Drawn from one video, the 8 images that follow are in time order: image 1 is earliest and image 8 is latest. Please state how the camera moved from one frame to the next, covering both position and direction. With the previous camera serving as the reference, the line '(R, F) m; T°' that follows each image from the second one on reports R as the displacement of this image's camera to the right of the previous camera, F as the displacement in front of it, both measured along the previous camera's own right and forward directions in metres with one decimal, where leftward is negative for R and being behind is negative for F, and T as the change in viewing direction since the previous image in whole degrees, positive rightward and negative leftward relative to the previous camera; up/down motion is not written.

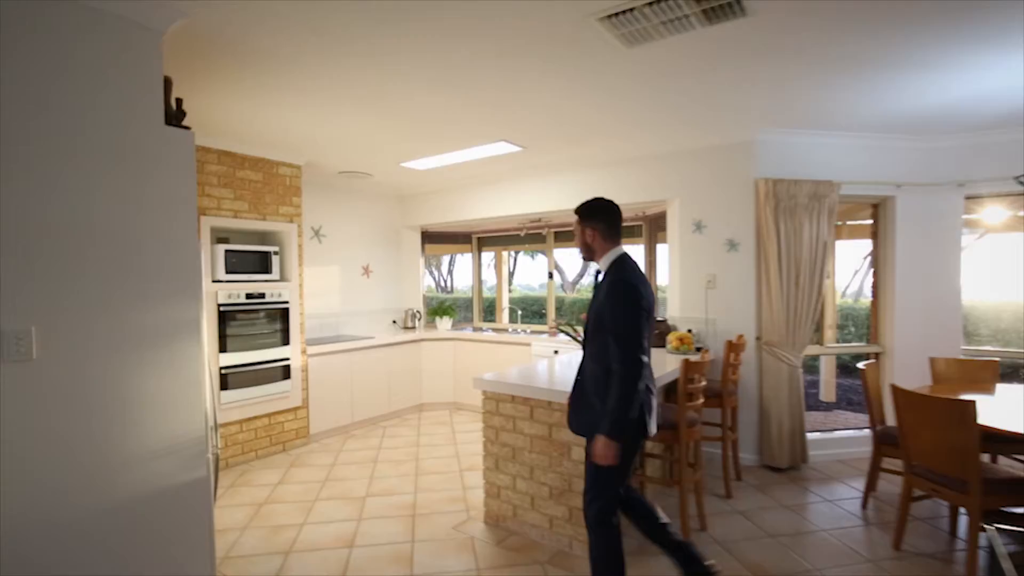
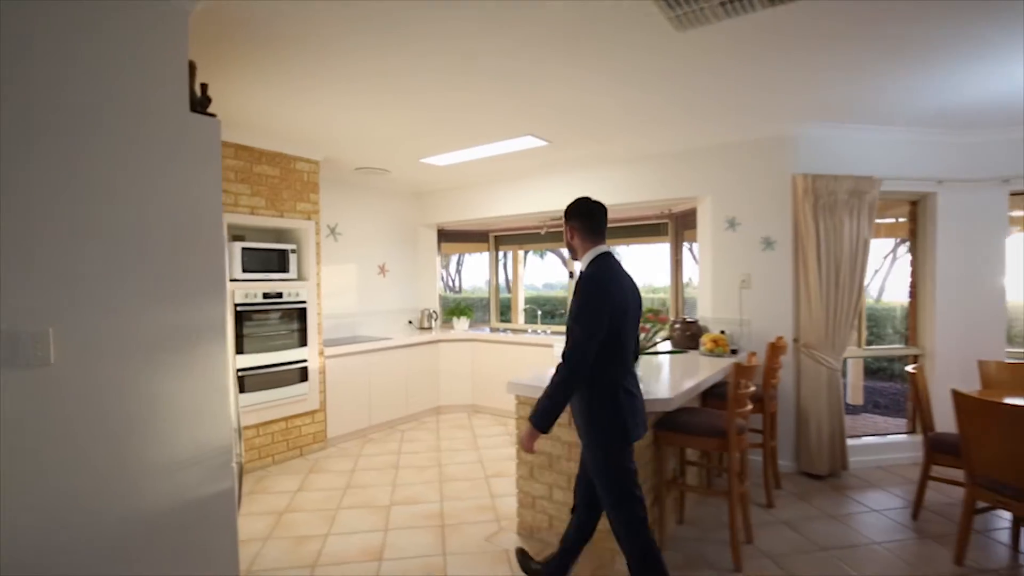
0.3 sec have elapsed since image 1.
(-0.2, +0.1) m; 0°
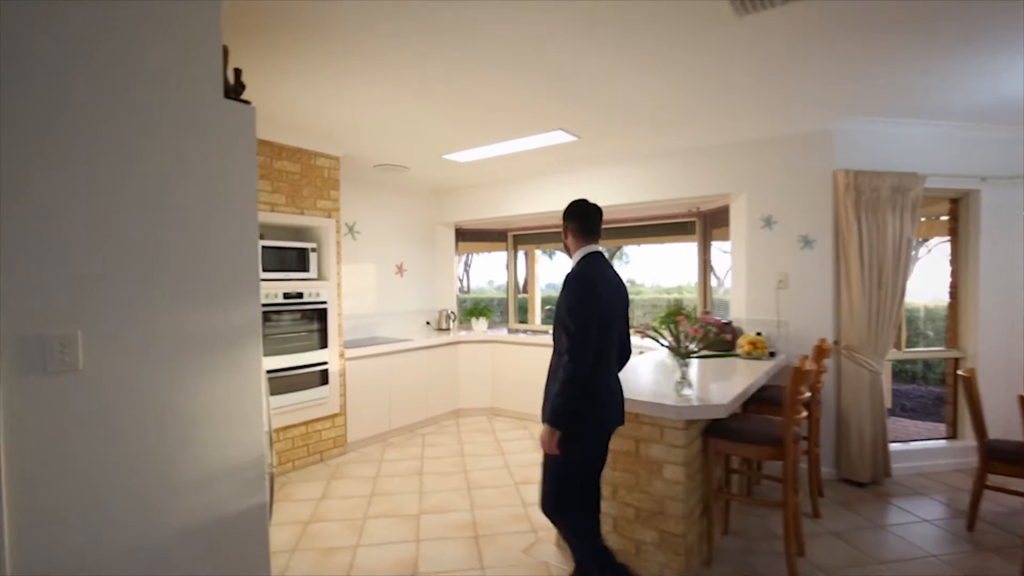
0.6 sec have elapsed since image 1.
(-0.2, +0.1) m; 0°
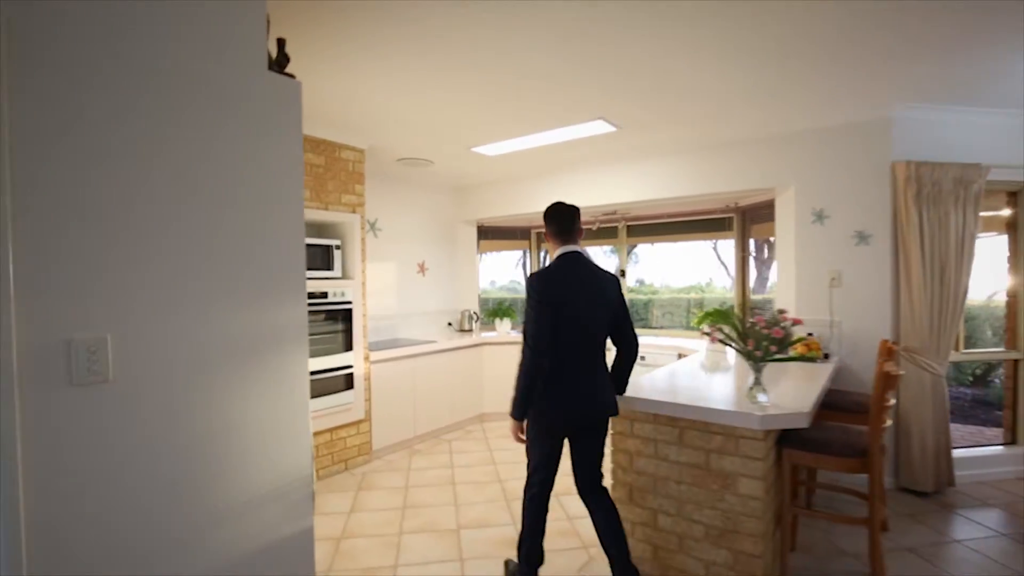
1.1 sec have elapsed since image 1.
(-0.2, +0.2) m; 0°
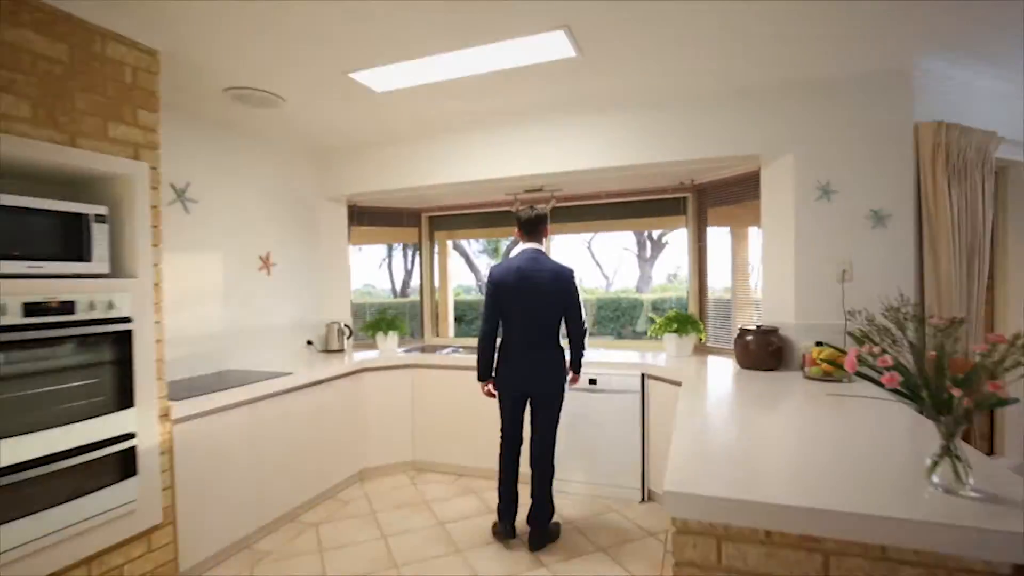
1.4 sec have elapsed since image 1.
(-0.2, +1.2) m; +17°
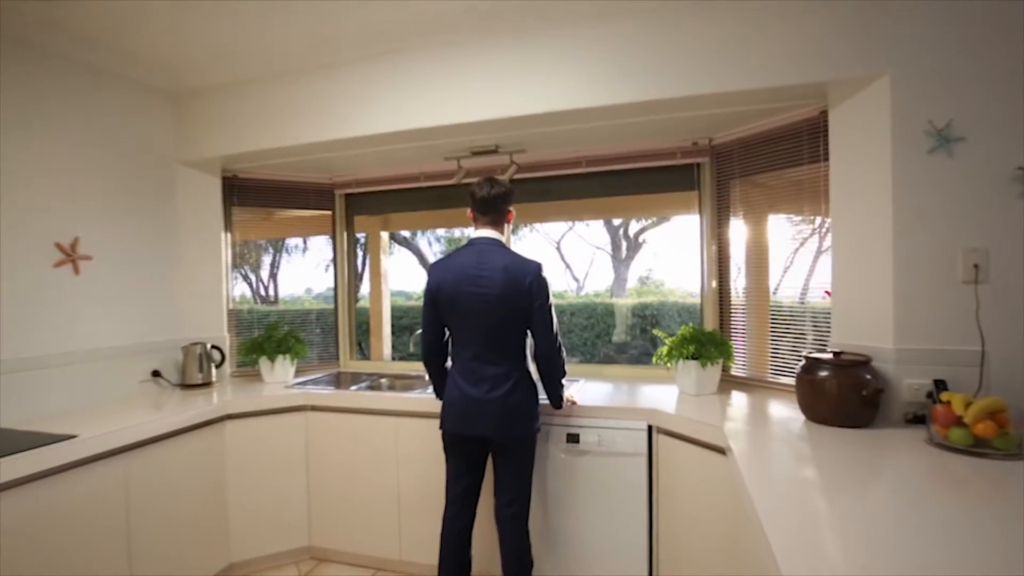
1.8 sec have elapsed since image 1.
(+0.1, +1.0) m; +4°
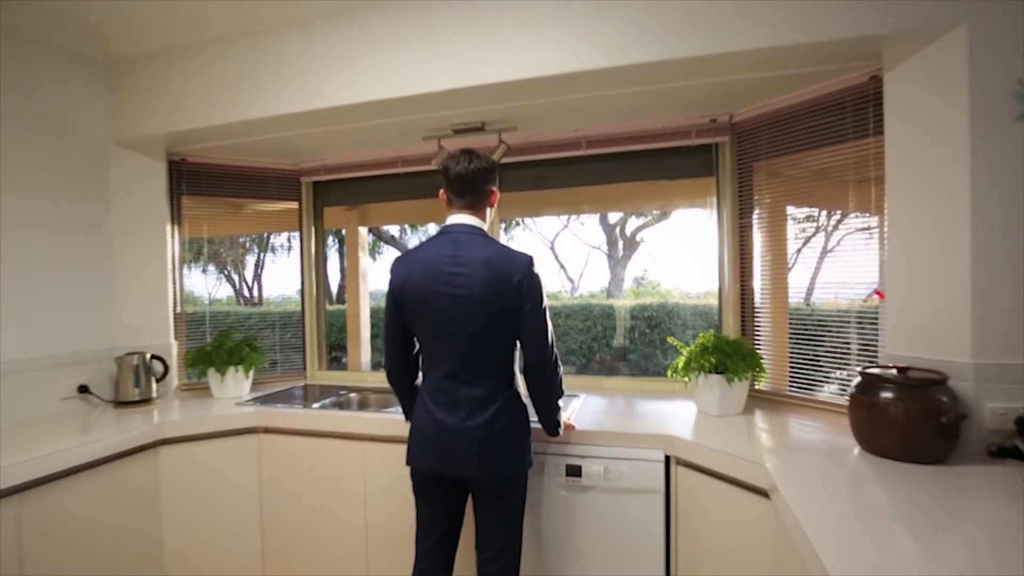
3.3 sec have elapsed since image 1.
(0.0, +0.3) m; +1°
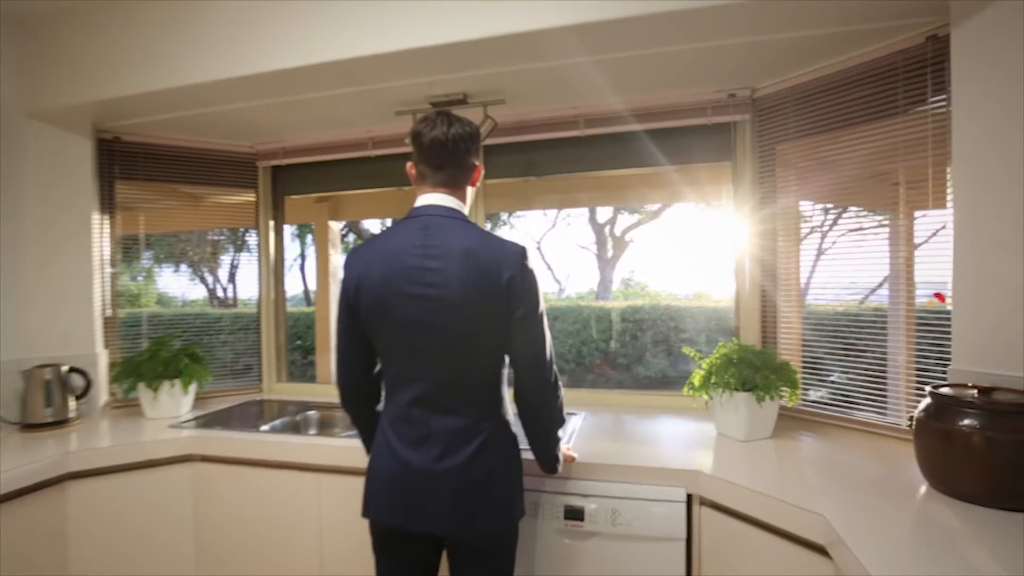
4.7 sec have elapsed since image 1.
(0.0, +0.3) m; +2°
